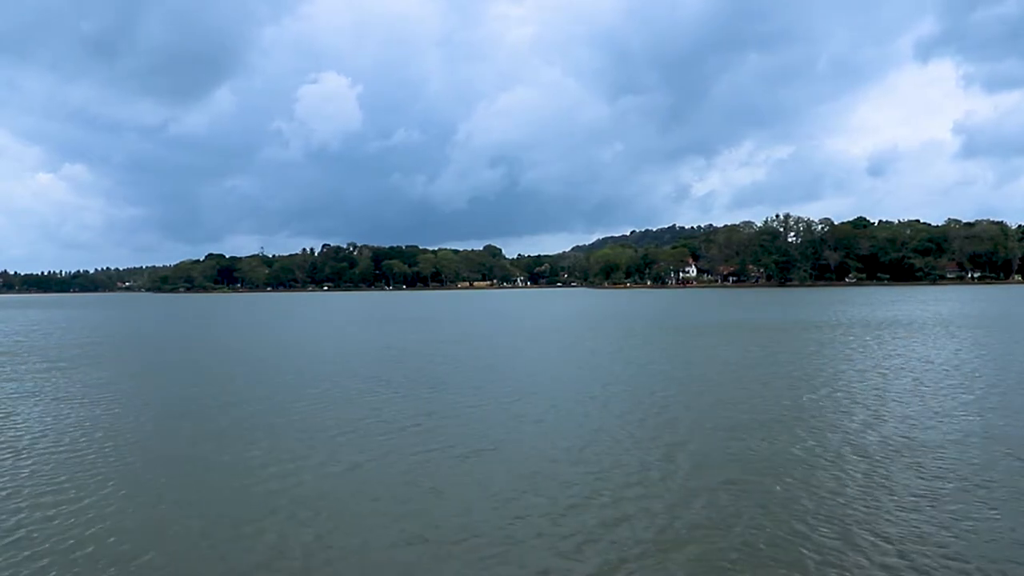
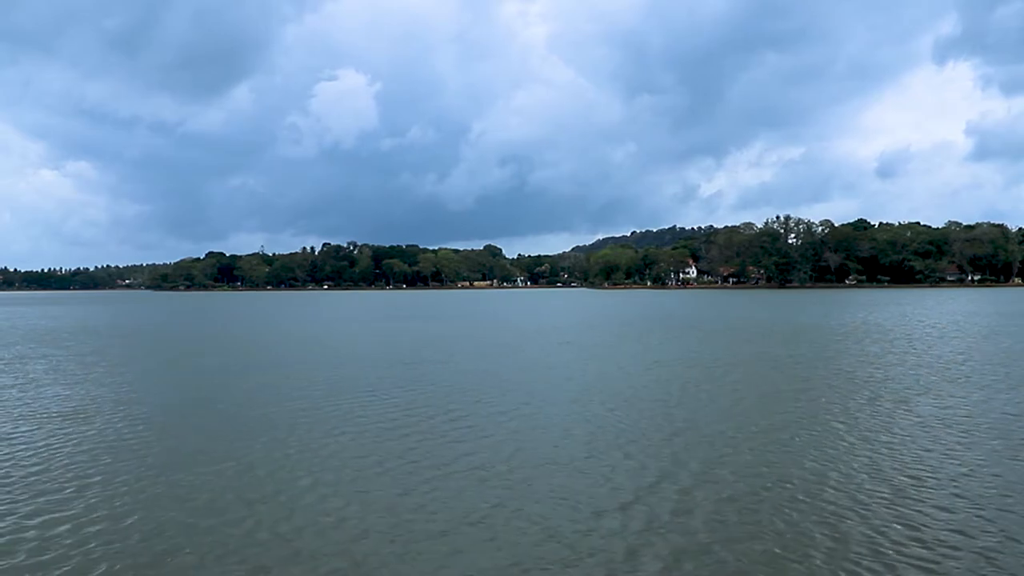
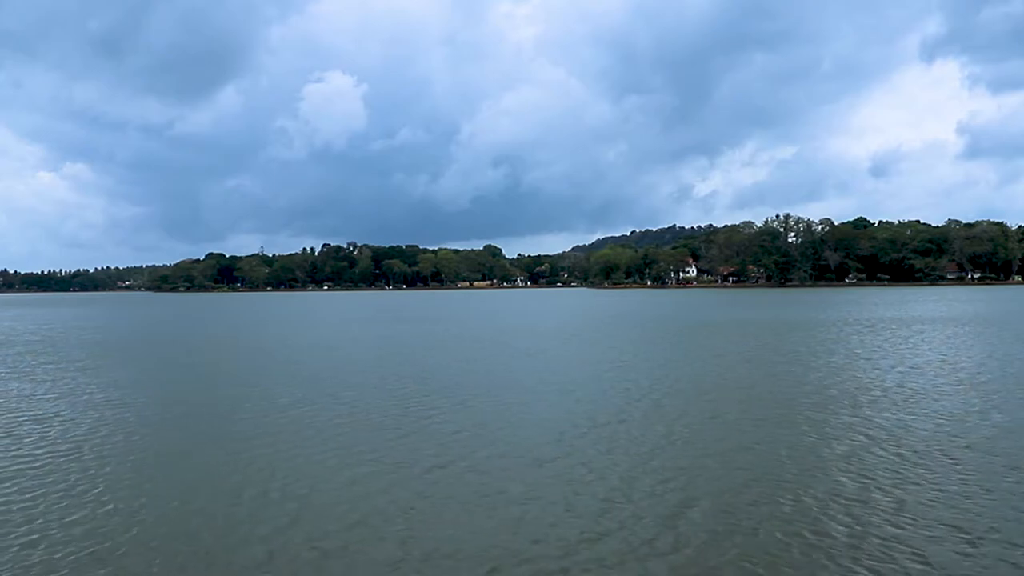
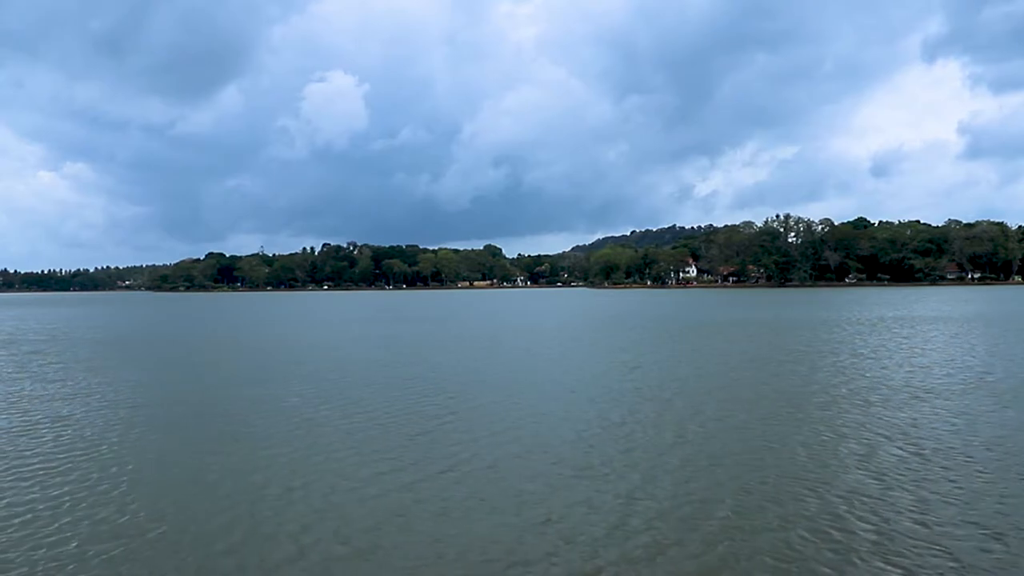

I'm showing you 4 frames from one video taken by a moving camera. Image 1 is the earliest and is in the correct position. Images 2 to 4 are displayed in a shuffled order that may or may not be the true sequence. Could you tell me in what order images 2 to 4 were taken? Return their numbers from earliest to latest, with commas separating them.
3, 4, 2
